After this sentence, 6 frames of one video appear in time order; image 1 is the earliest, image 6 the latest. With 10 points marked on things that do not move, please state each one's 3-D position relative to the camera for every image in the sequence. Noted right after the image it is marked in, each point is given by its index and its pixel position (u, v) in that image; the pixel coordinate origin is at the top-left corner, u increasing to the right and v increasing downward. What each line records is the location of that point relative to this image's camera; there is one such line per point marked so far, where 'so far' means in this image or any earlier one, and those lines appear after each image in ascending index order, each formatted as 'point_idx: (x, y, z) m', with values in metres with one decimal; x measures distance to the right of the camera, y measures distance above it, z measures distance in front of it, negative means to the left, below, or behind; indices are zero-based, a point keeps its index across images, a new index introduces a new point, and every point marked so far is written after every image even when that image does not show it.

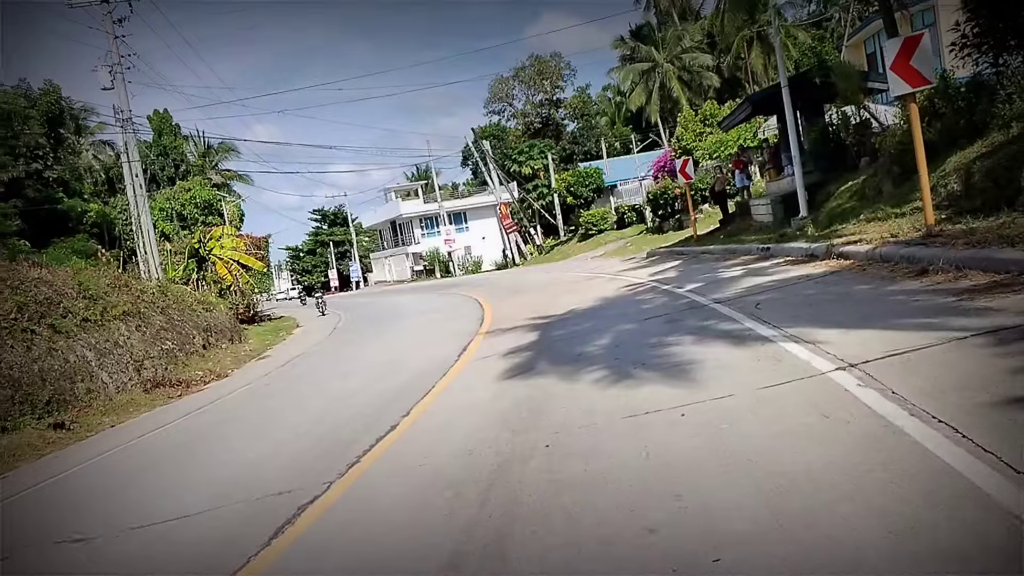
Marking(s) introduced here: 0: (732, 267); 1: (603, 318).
0: (+4.1, +0.4, +14.4) m
1: (+1.4, -0.5, +11.4) m
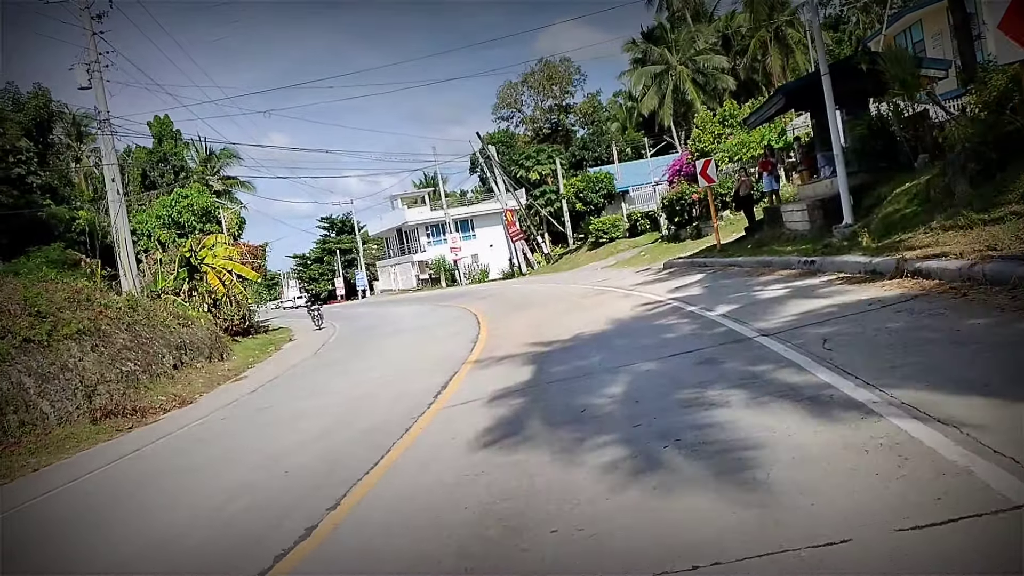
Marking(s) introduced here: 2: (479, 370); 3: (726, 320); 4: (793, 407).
0: (+4.0, 0.0, +12.1) m
1: (+1.3, -0.7, +9.2) m
2: (-0.5, -1.1, +10.6) m
3: (+2.7, -0.4, +9.6) m
4: (+1.8, -0.8, +5.0) m
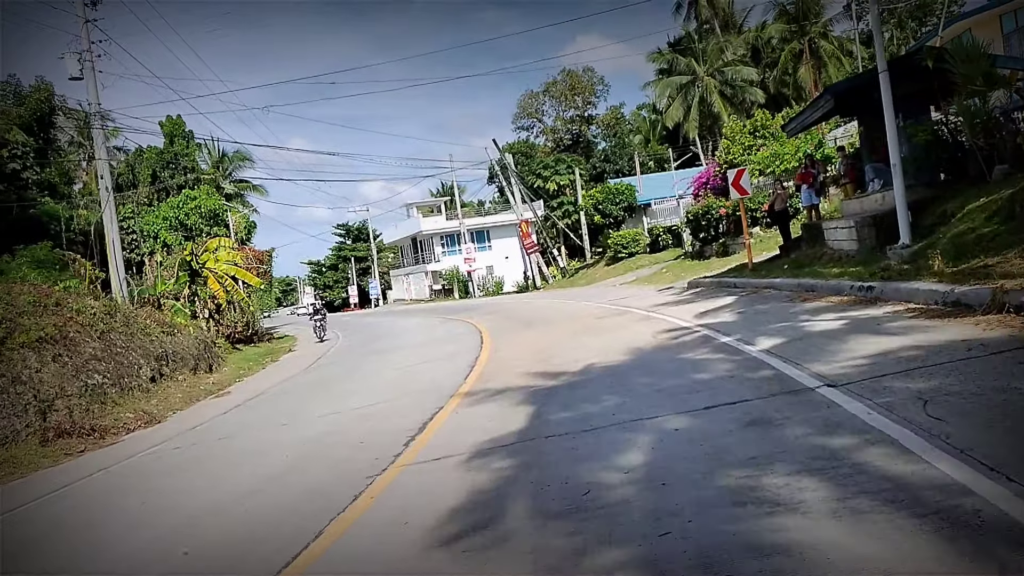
0: (+4.0, -0.3, +10.2) m
1: (+1.2, -1.0, +7.4) m
2: (-0.5, -1.4, +8.8) m
3: (+2.6, -0.7, +7.7) m
4: (+1.7, -1.0, +3.2) m
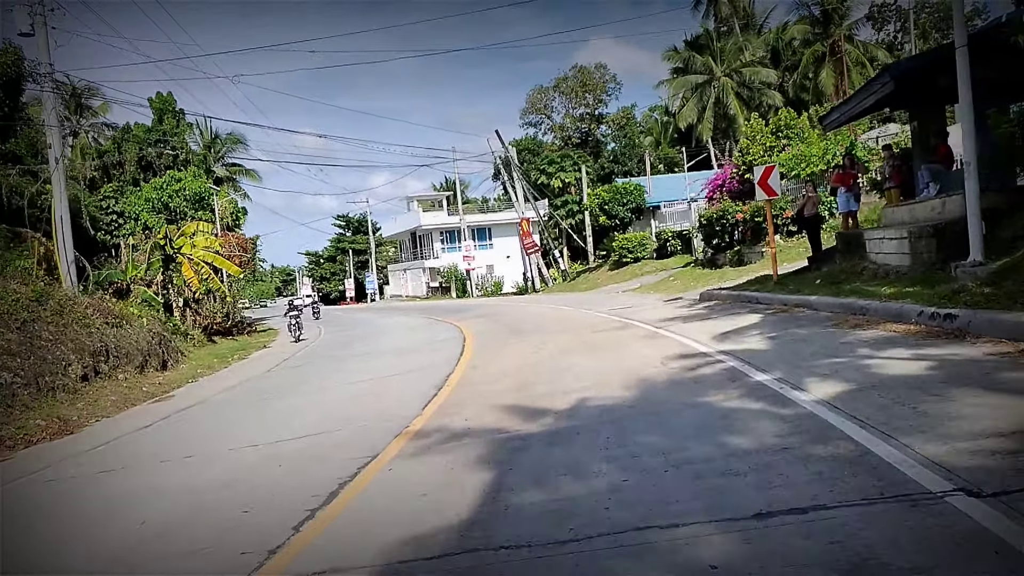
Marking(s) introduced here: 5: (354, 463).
0: (+3.7, -0.6, +7.8) m
1: (+0.8, -1.1, +5.0) m
2: (-0.9, -1.4, +6.4) m
3: (+2.3, -0.9, +5.3) m
4: (+1.3, -1.1, +0.7) m
5: (-1.4, -1.5, +6.8) m
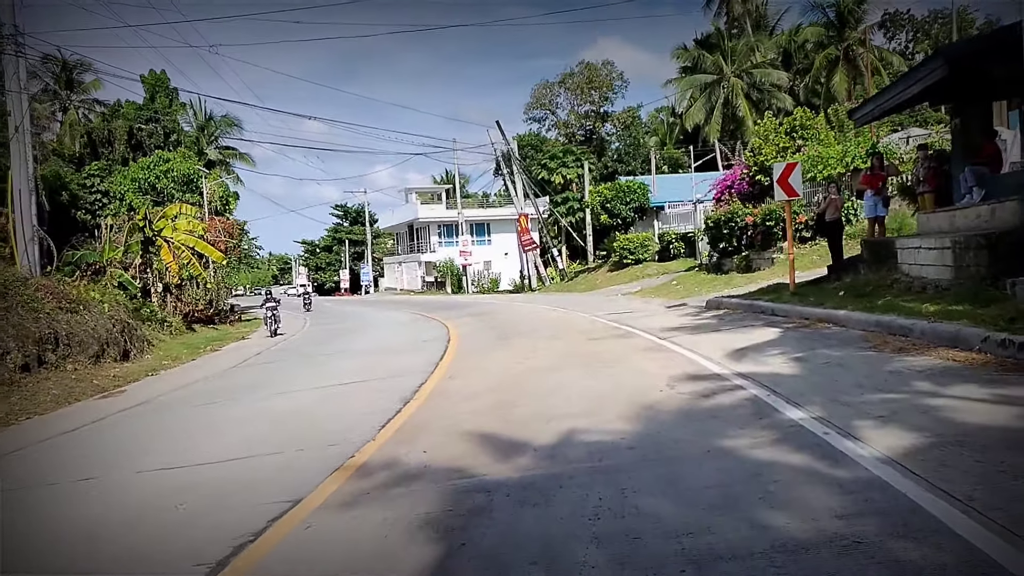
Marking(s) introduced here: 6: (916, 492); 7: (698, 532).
0: (+3.5, -0.8, +6.3) m
1: (+0.6, -1.2, +3.4) m
2: (-1.1, -1.4, +4.9) m
3: (+2.1, -1.0, +3.8) m
4: (+1.1, -1.2, -0.8) m
5: (-1.6, -1.5, +5.2) m
6: (+2.0, -1.0, +3.9) m
7: (+0.9, -1.2, +3.8) m
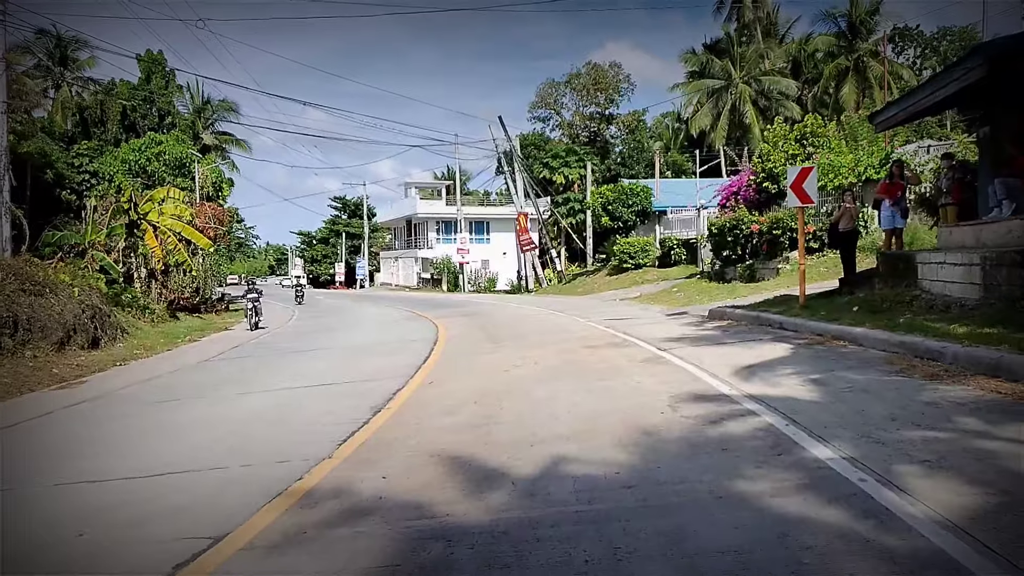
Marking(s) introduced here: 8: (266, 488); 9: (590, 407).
0: (+3.3, -0.9, +5.4) m
1: (+0.4, -1.2, +2.5) m
2: (-1.3, -1.4, +4.0) m
3: (+1.9, -1.1, +2.9) m
4: (+0.9, -1.3, -1.7) m
5: (-1.8, -1.4, +4.3) m
6: (+1.9, -1.1, +3.0) m
7: (+0.7, -1.2, +2.9) m
8: (-1.7, -1.4, +5.3) m
9: (+0.7, -1.1, +7.2) m
